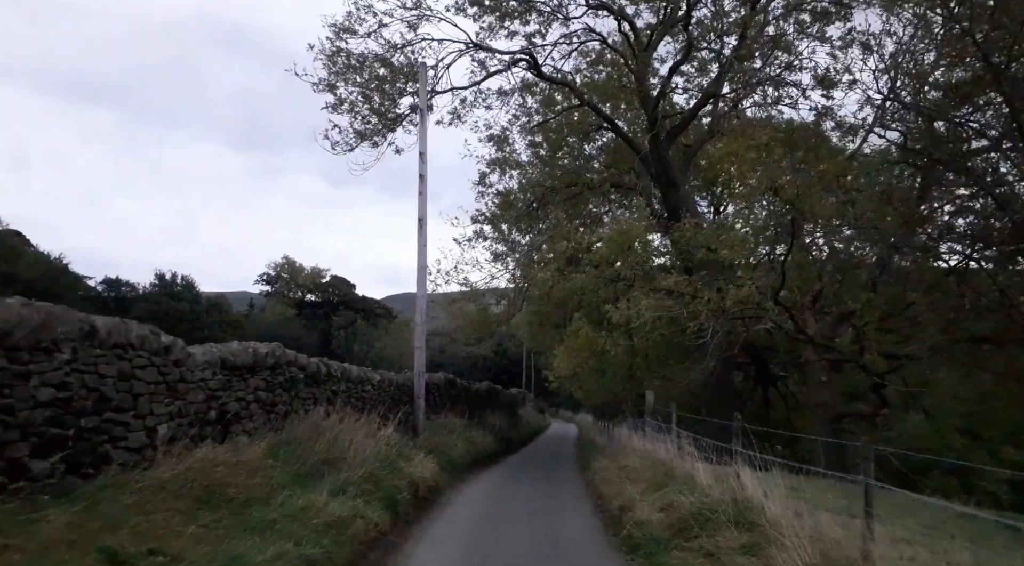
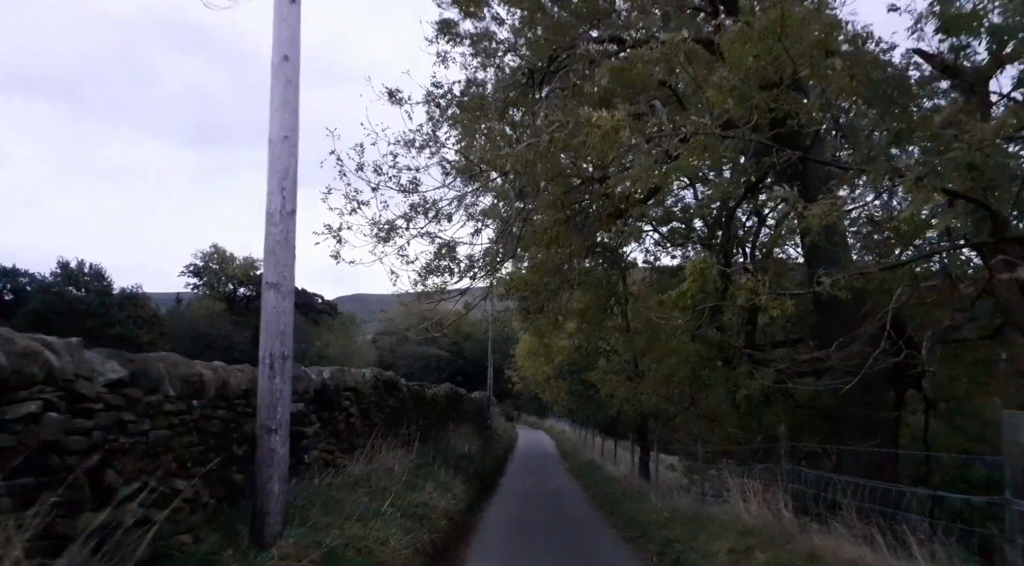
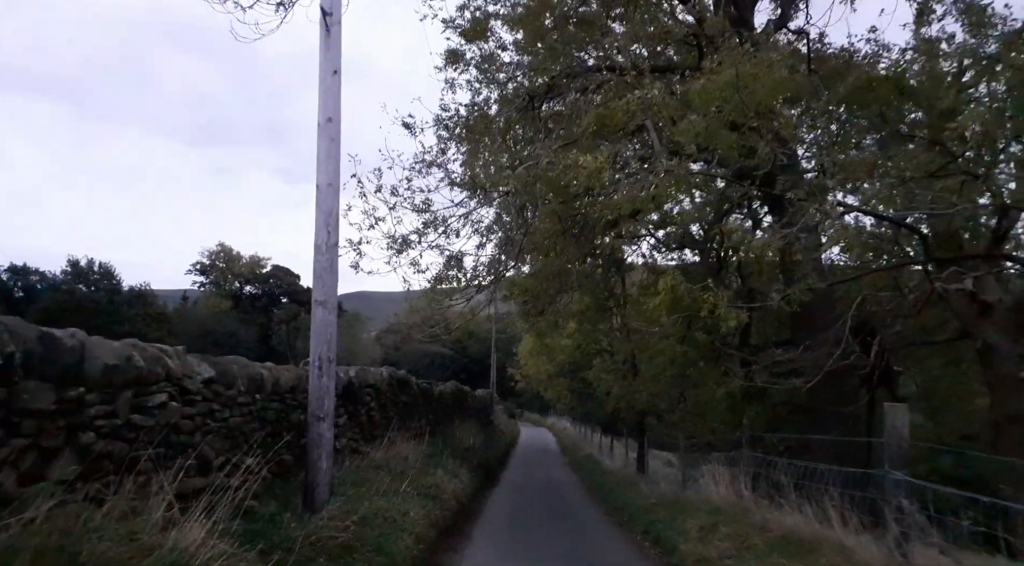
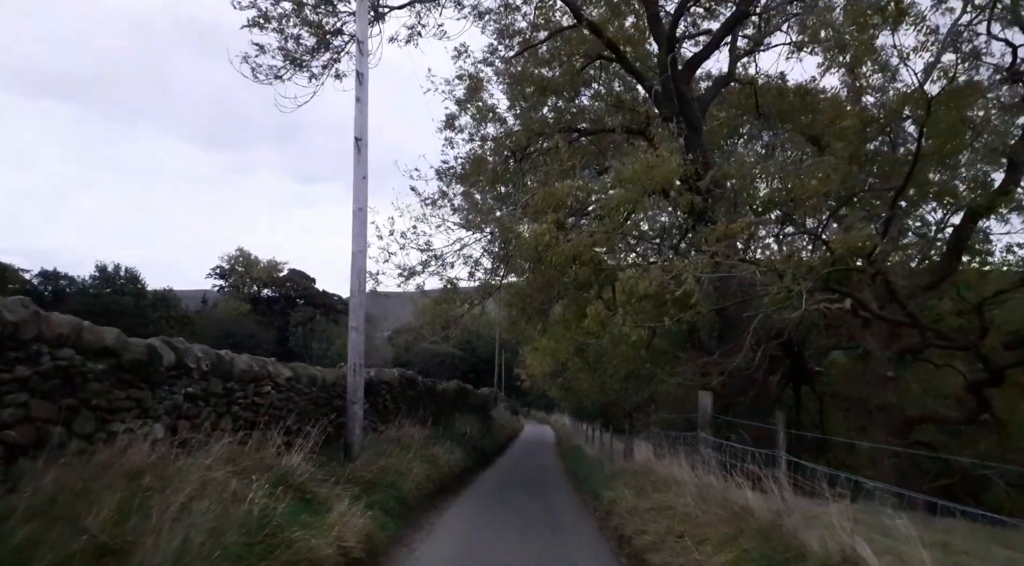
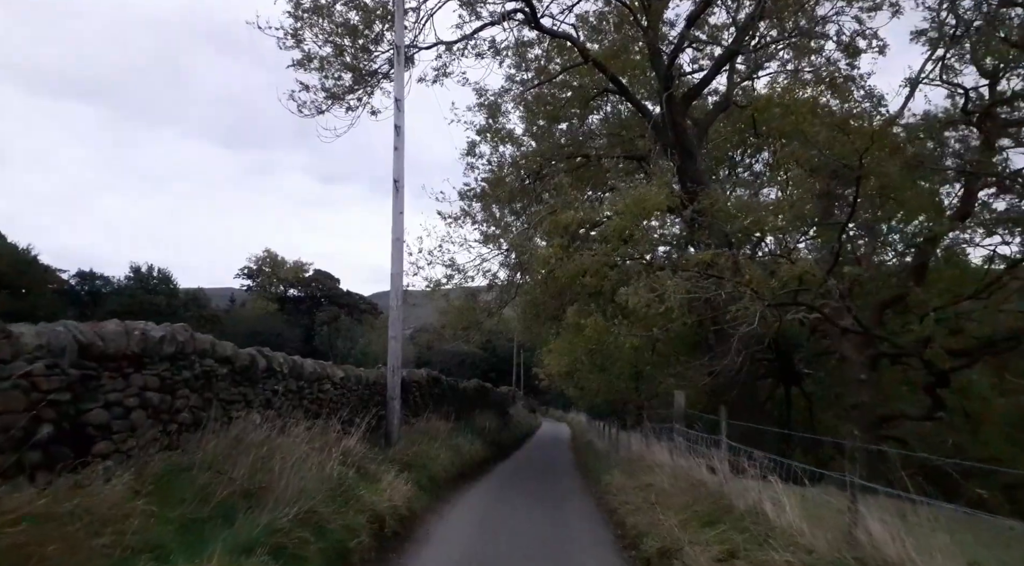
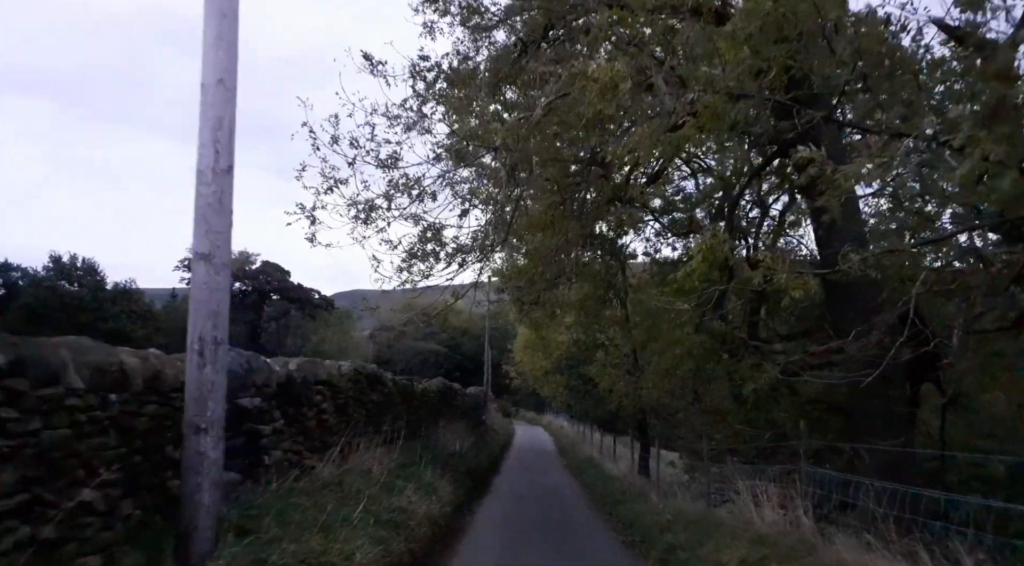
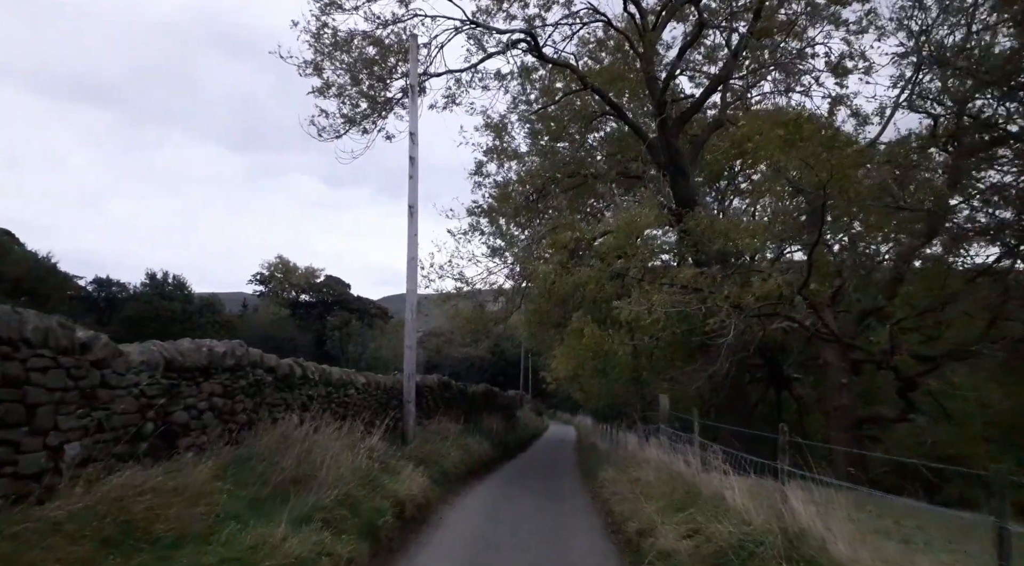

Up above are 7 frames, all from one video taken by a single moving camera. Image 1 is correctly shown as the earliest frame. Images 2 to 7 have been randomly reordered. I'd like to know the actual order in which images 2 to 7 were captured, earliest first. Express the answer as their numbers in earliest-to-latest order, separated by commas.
7, 5, 4, 3, 2, 6
